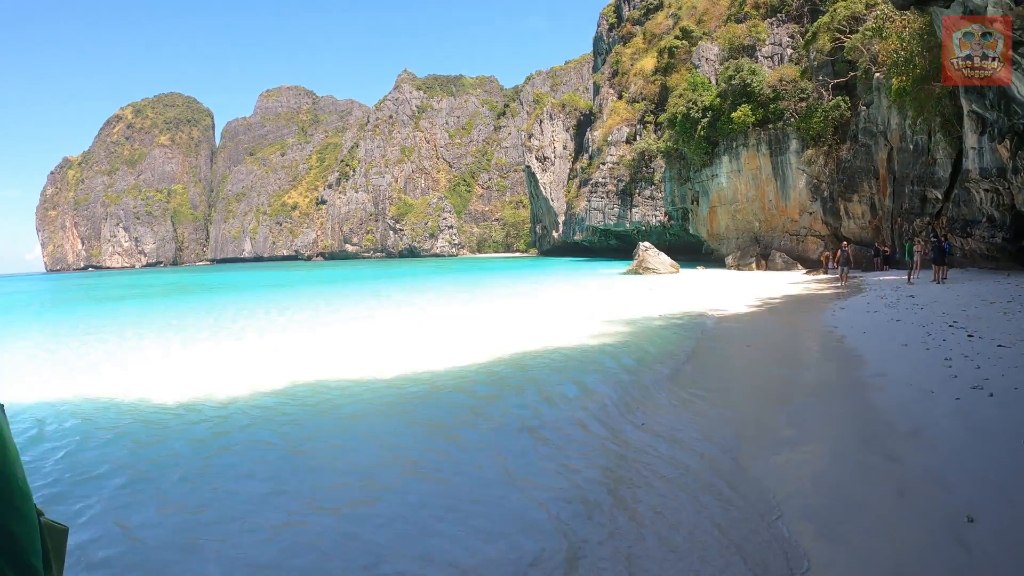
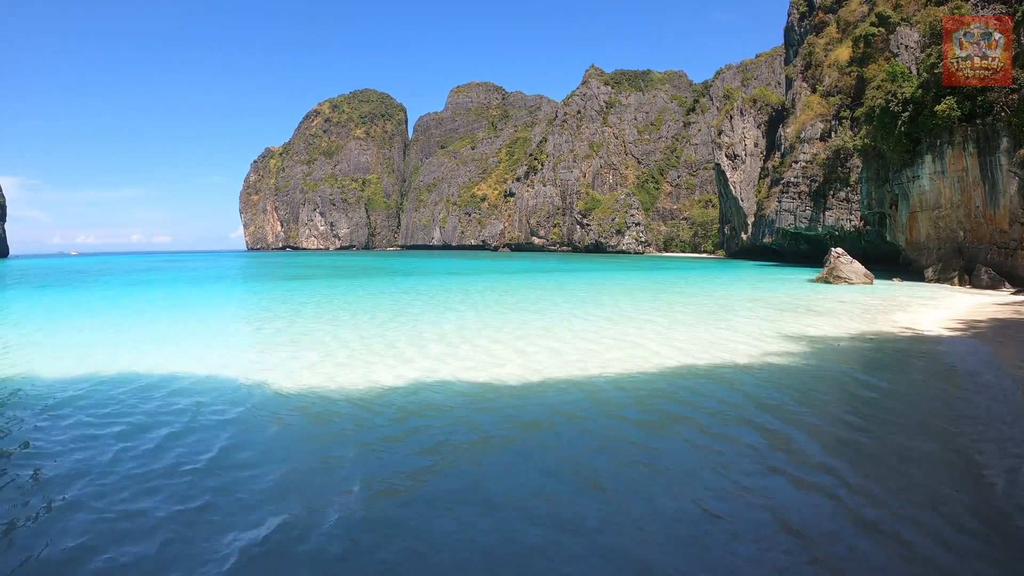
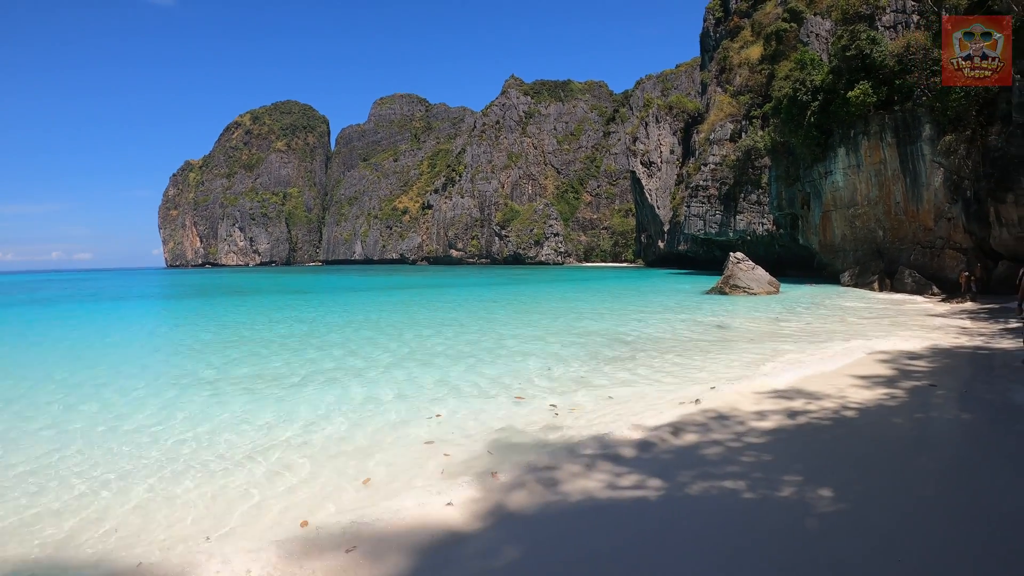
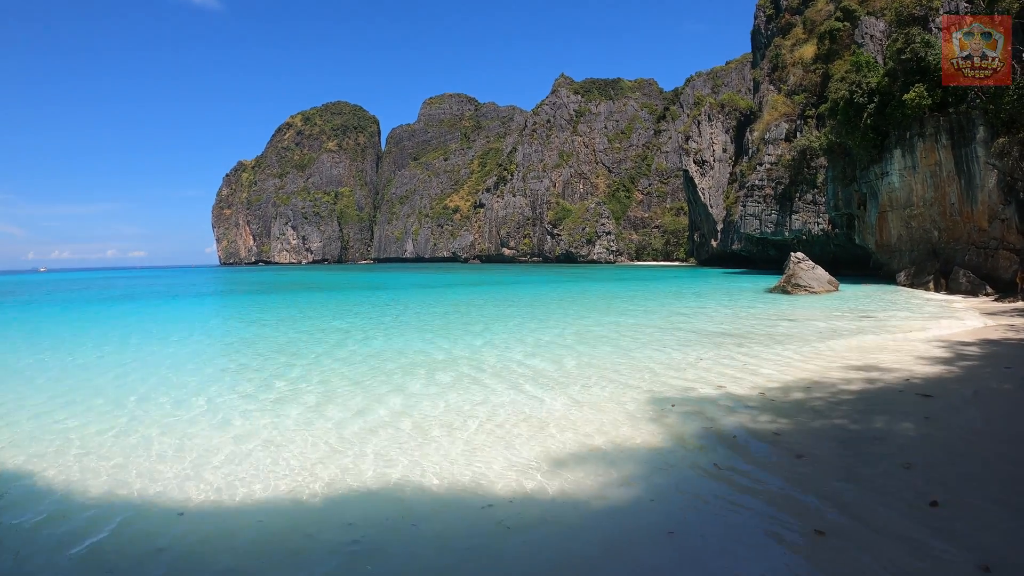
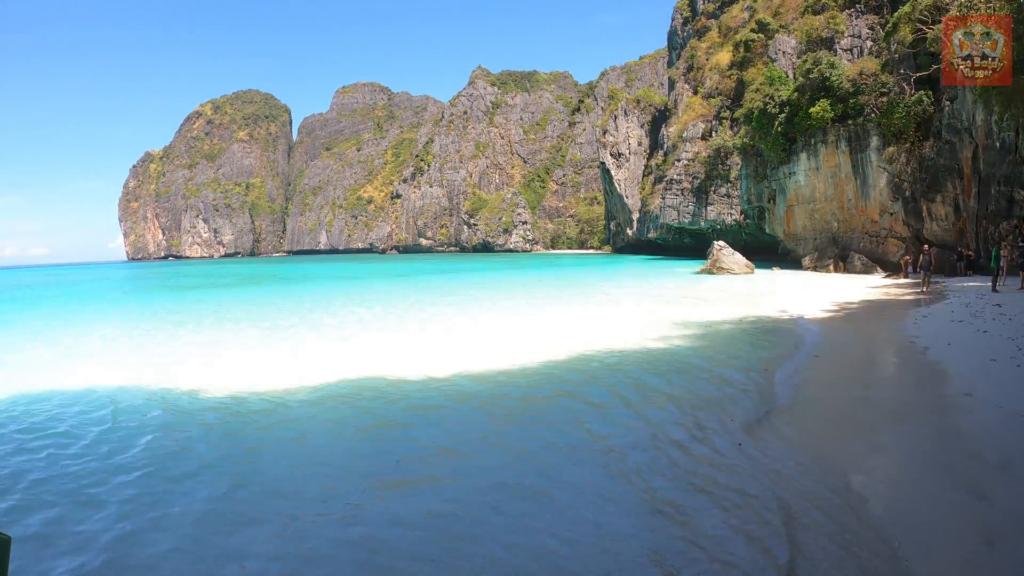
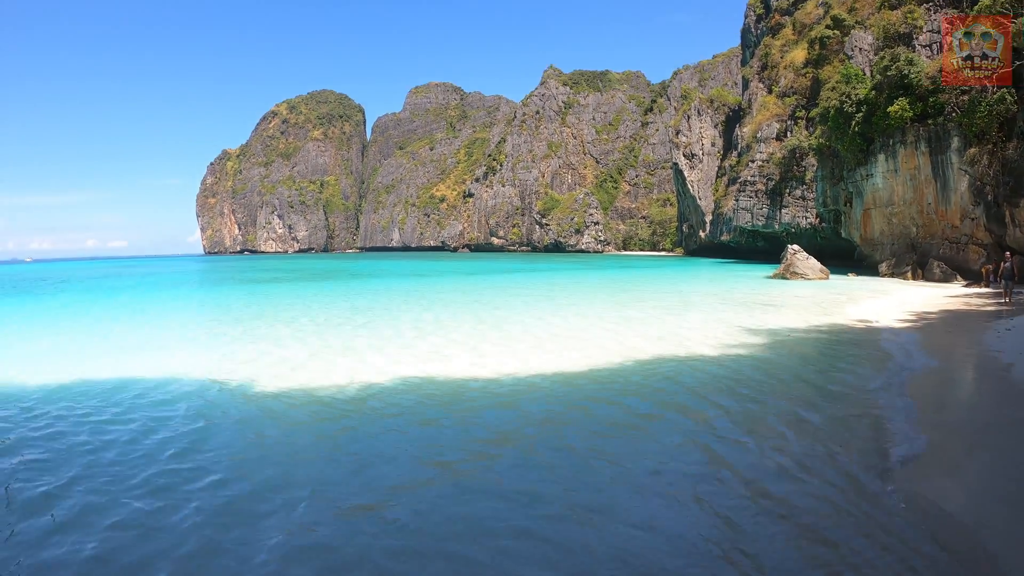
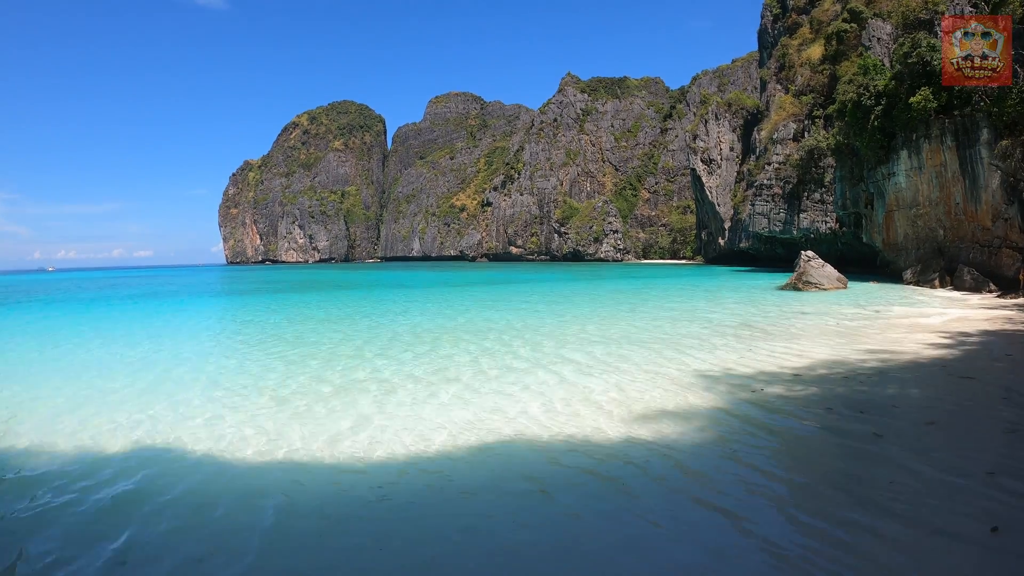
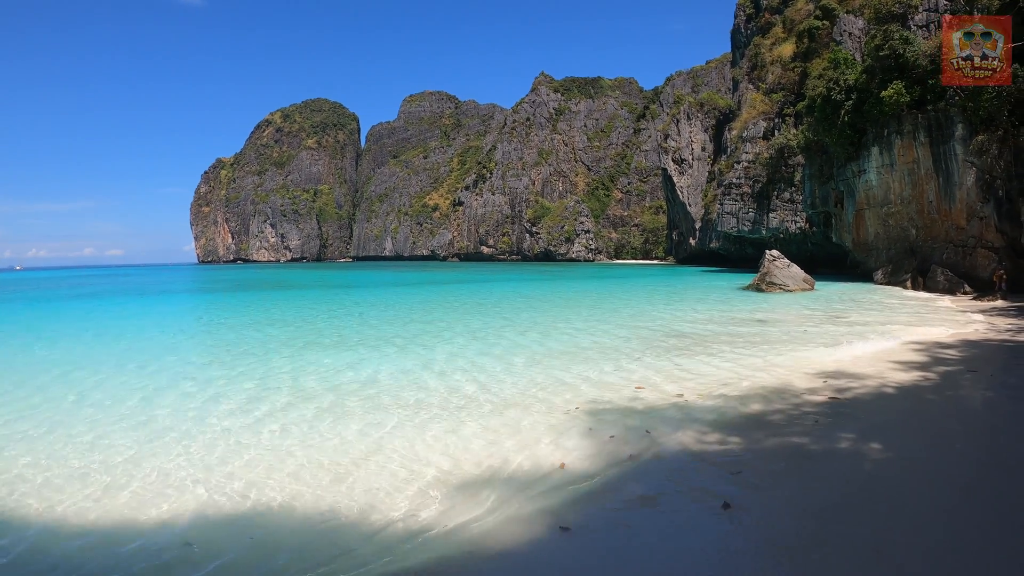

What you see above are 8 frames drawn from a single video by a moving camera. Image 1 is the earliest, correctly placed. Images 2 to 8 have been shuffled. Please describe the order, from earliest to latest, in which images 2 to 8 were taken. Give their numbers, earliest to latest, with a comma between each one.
5, 6, 2, 7, 4, 8, 3
